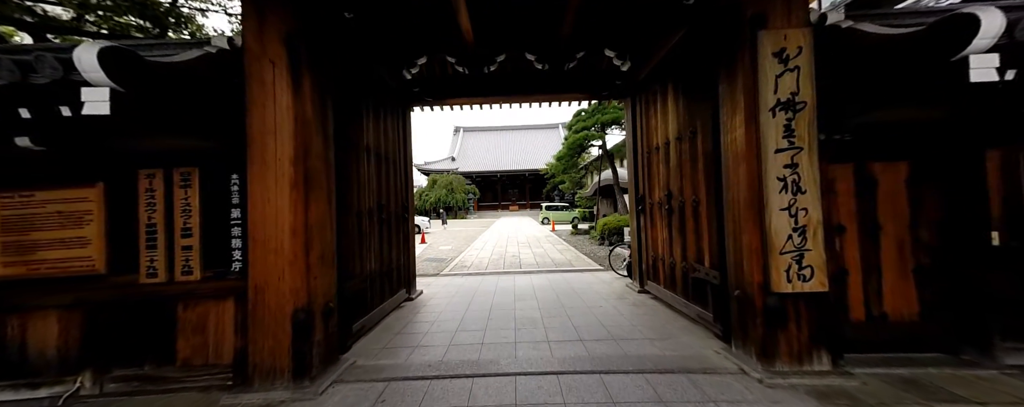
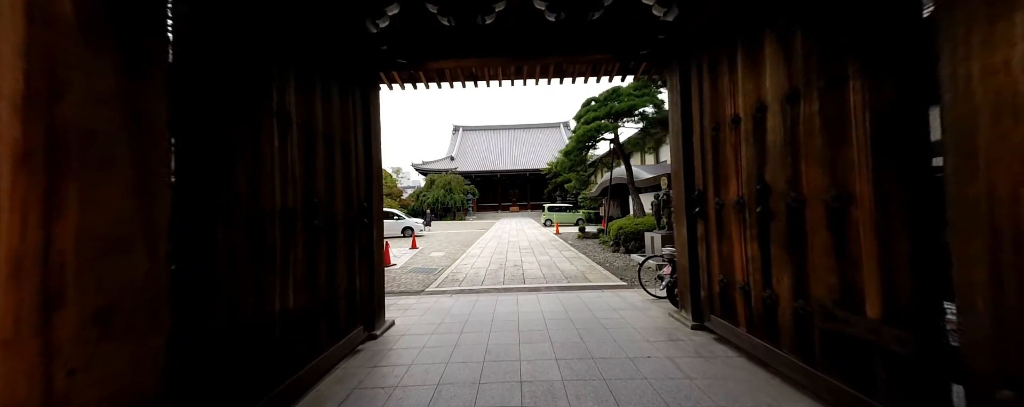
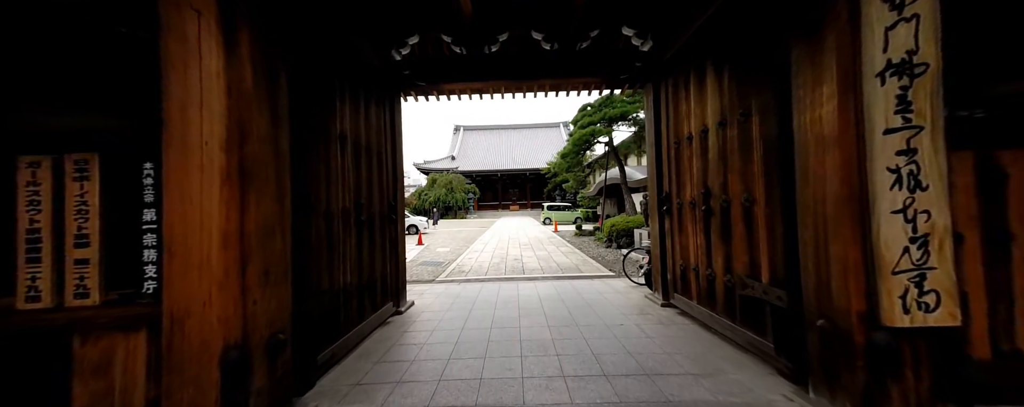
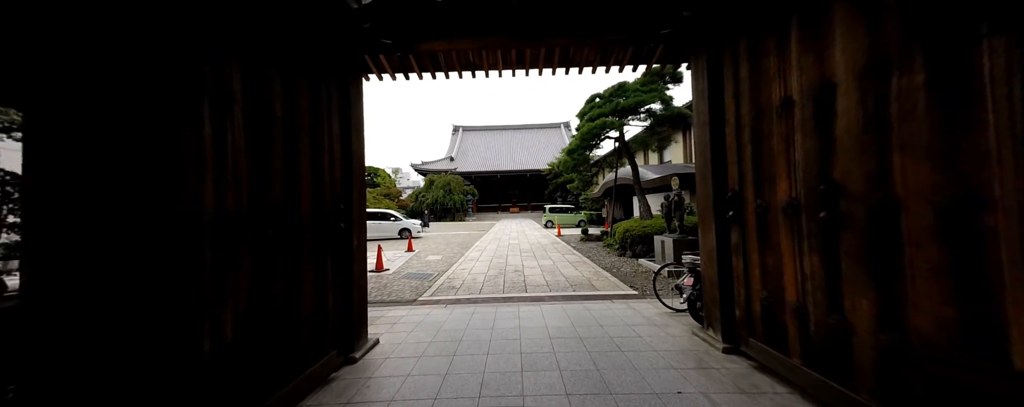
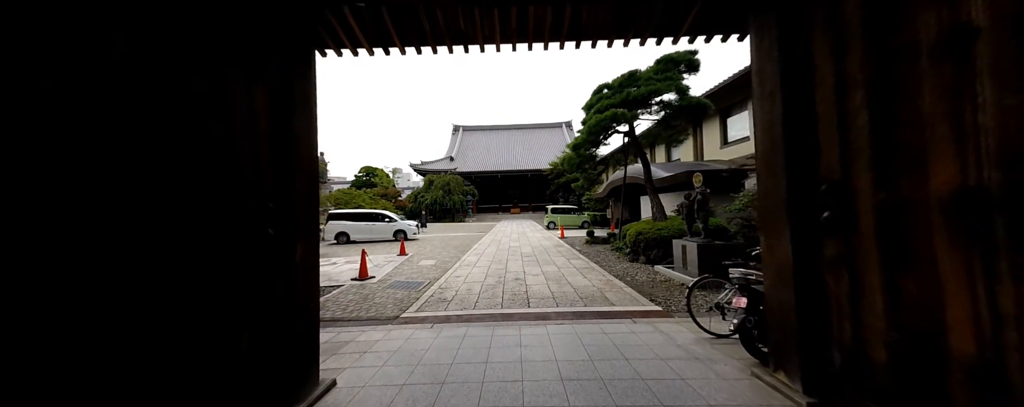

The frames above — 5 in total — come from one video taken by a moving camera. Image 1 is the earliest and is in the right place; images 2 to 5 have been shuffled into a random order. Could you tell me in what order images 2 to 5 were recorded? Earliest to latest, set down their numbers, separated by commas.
3, 2, 4, 5
